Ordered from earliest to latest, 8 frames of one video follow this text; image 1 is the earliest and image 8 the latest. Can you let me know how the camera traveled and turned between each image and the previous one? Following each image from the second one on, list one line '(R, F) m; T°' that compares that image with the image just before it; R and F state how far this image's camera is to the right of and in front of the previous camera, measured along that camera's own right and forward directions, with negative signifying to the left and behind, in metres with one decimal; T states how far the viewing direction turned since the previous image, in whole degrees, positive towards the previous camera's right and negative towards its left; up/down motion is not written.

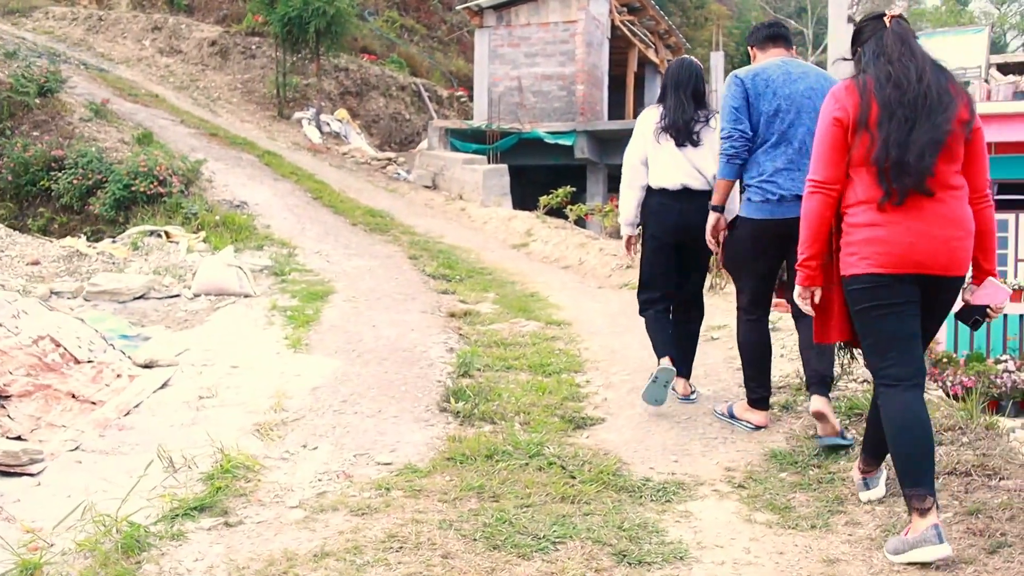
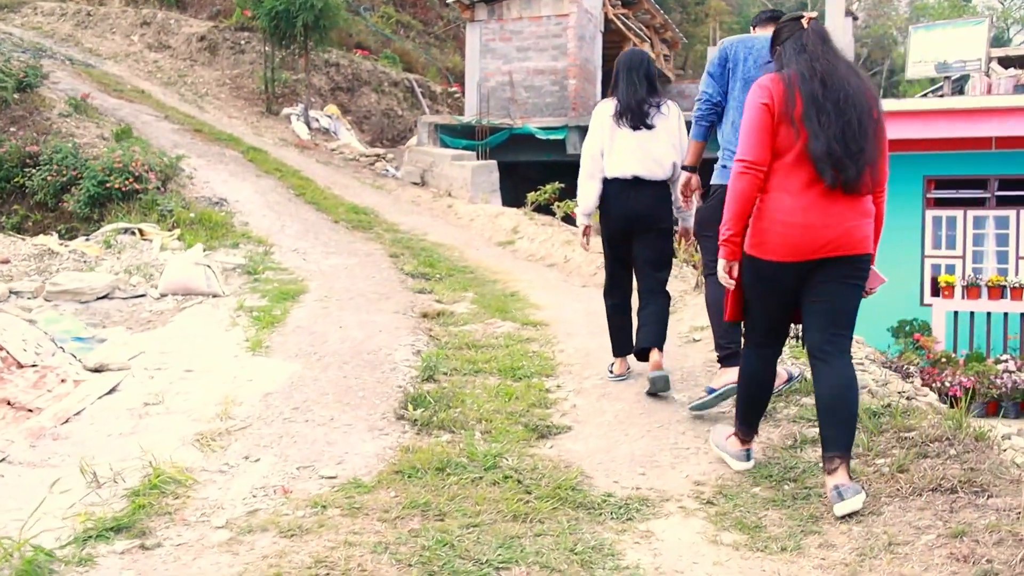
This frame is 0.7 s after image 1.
(+0.1, +0.2) m; 0°
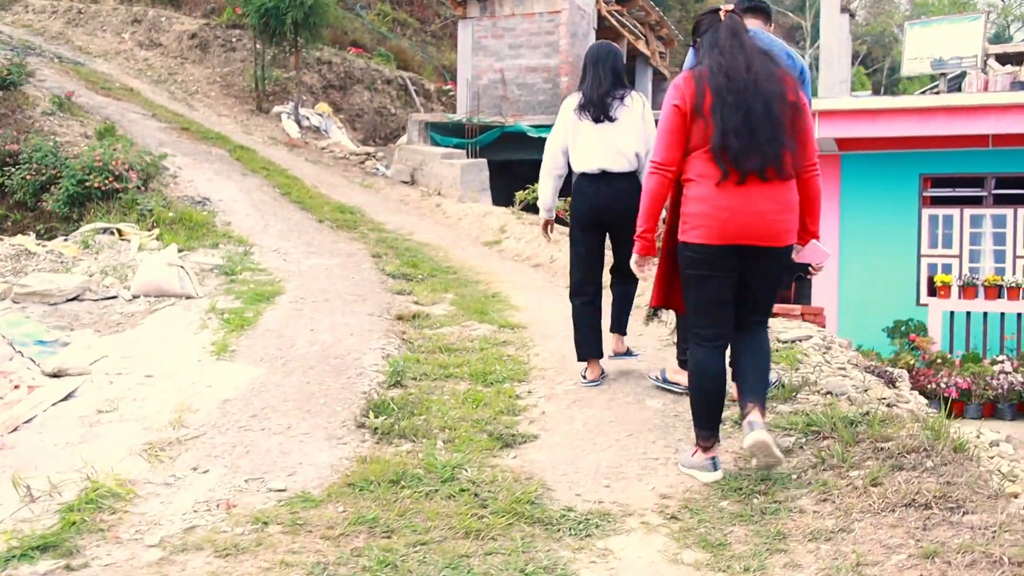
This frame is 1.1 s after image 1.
(+0.1, +0.2) m; 0°
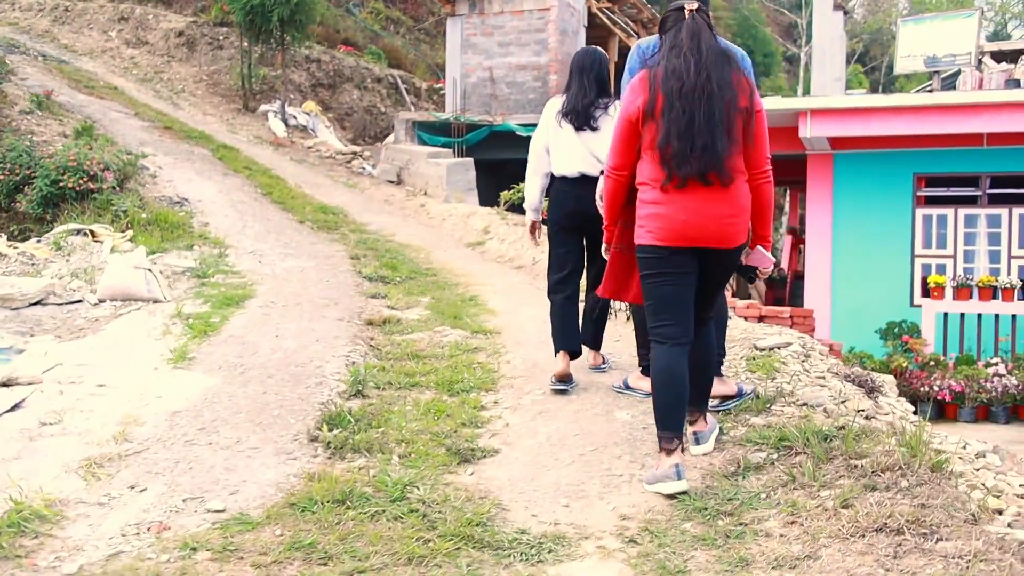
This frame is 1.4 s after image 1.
(+0.1, +0.2) m; 0°
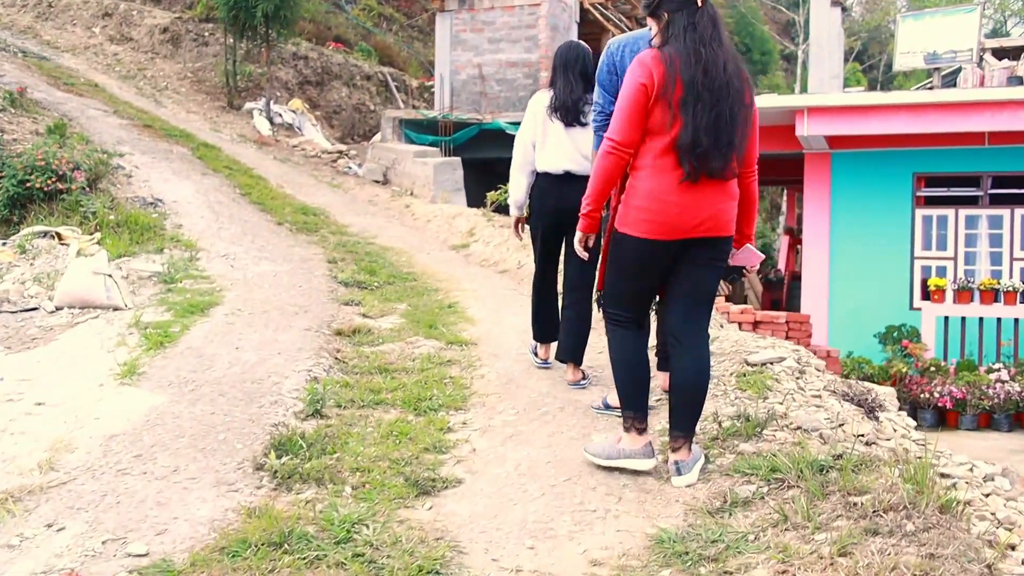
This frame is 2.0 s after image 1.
(+0.1, +0.3) m; 0°
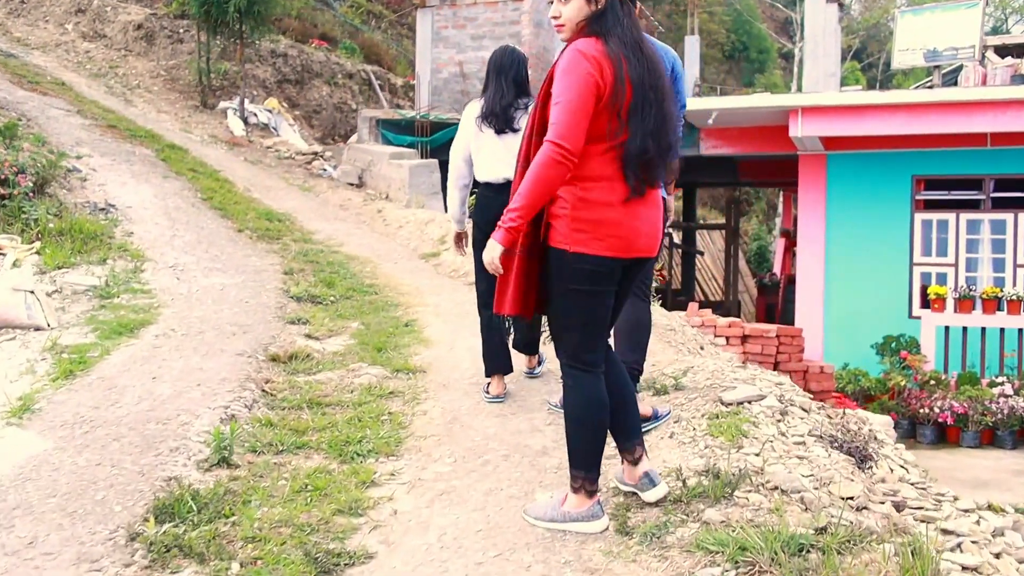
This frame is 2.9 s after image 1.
(+0.2, +0.5) m; 0°
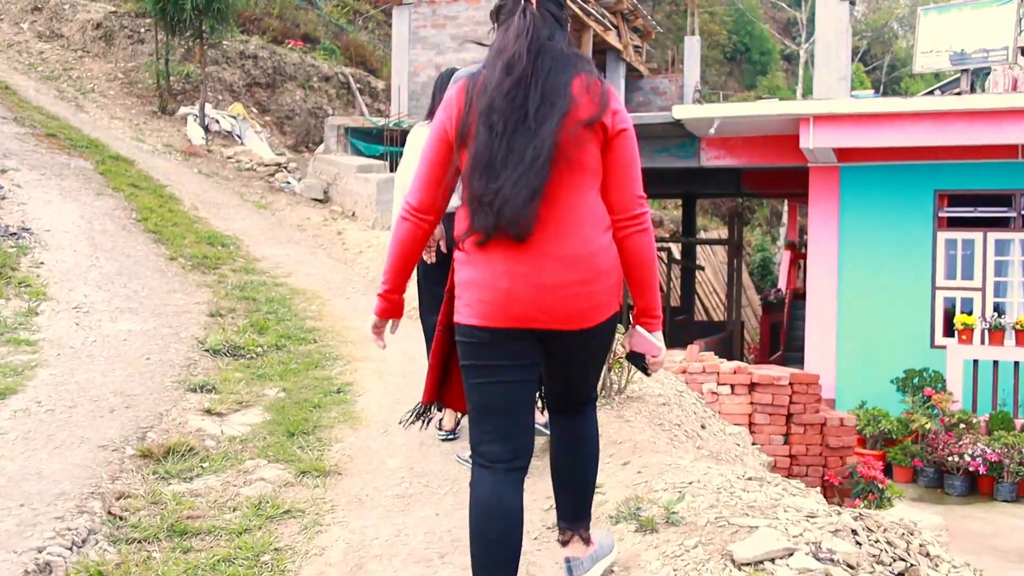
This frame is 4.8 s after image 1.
(+0.2, +1.1) m; 0°
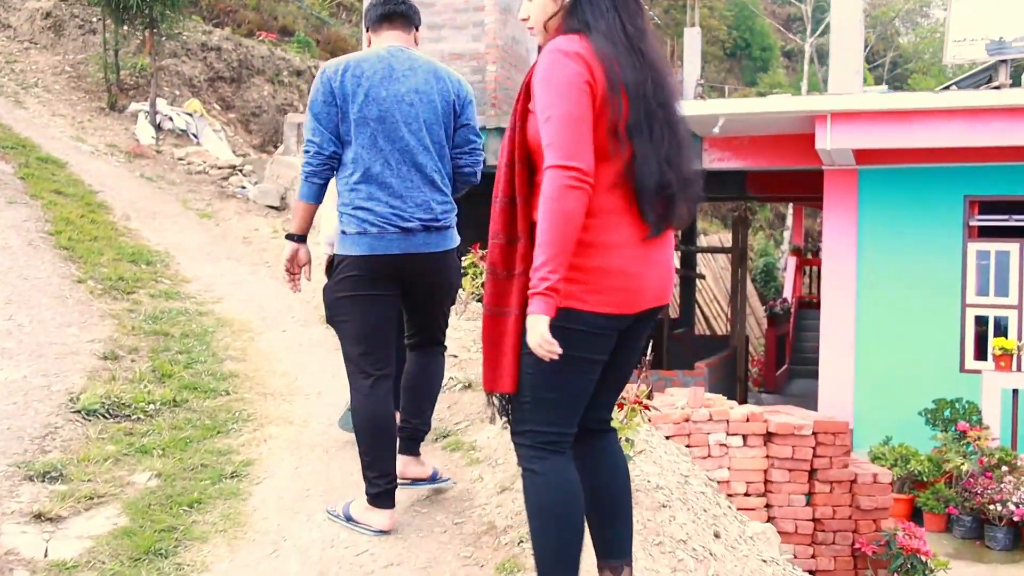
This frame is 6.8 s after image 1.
(+0.1, +1.2) m; 0°
